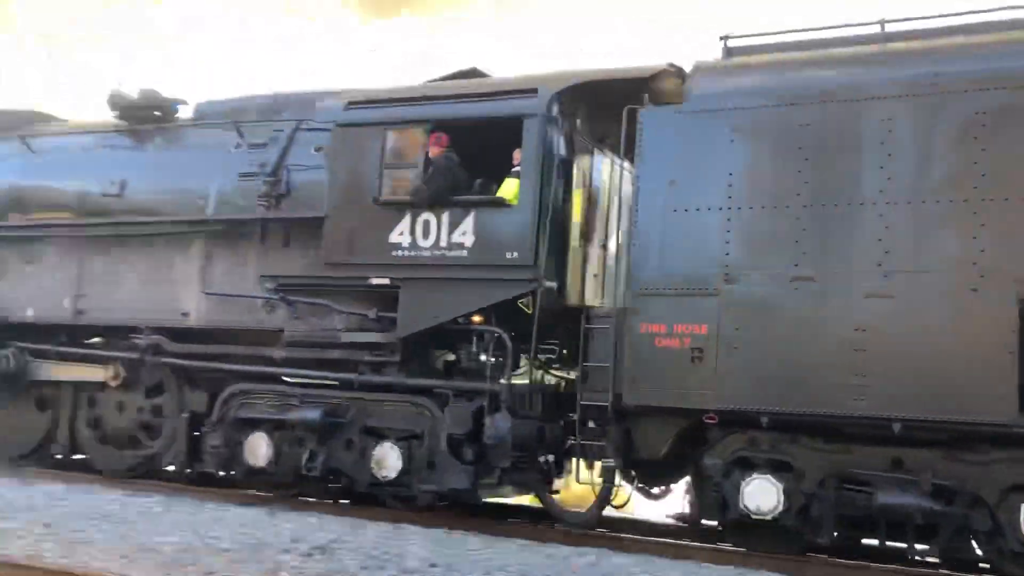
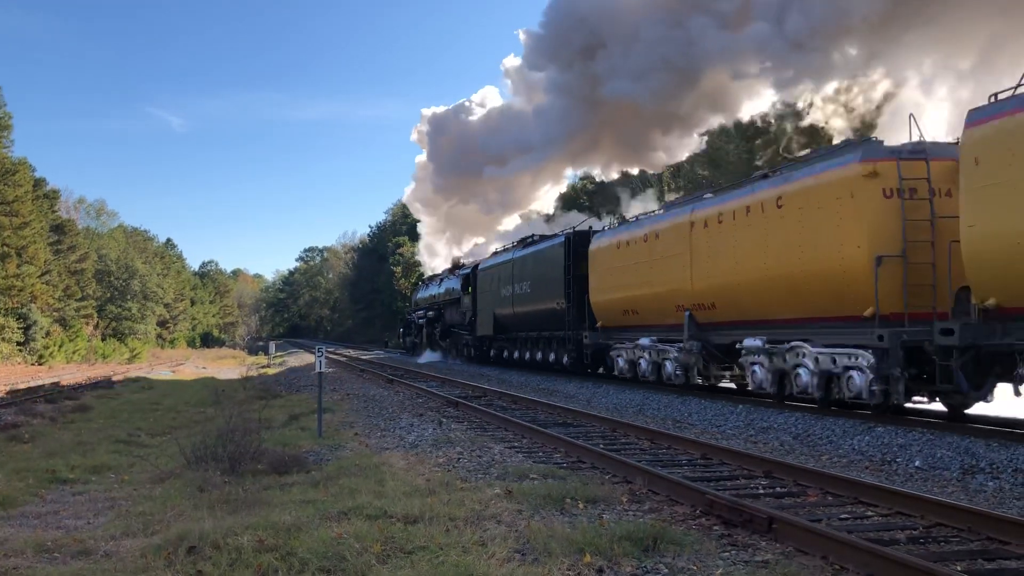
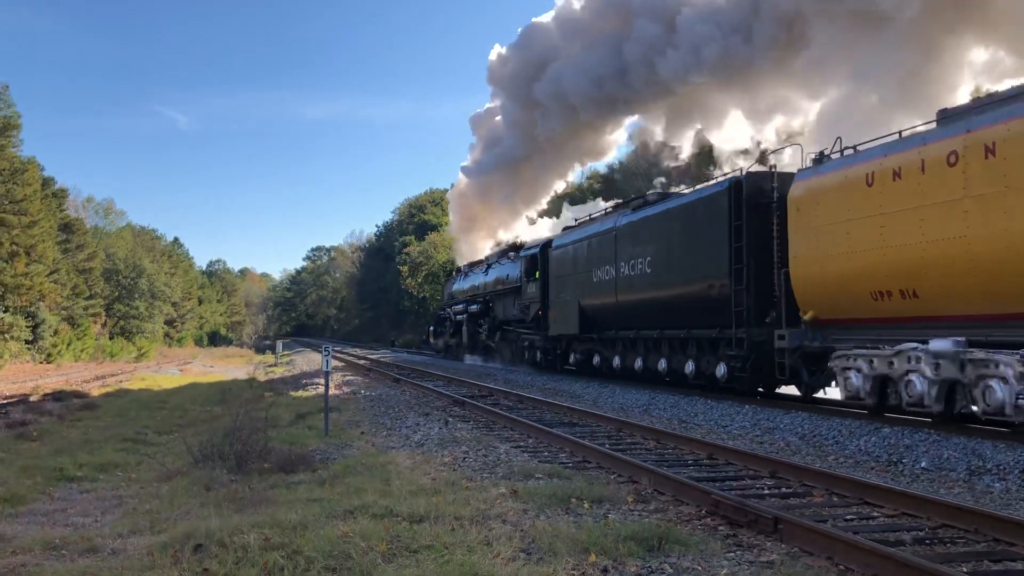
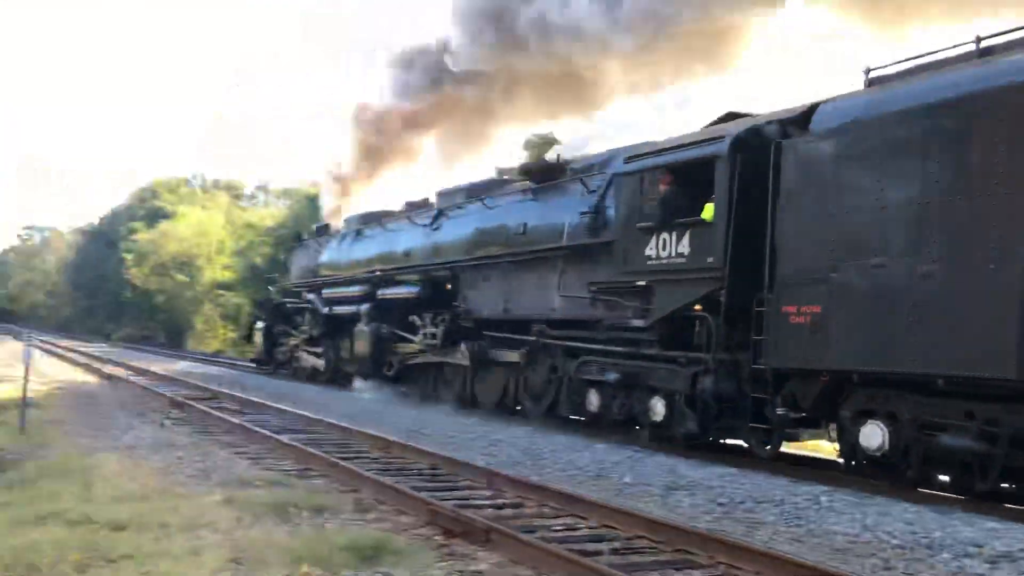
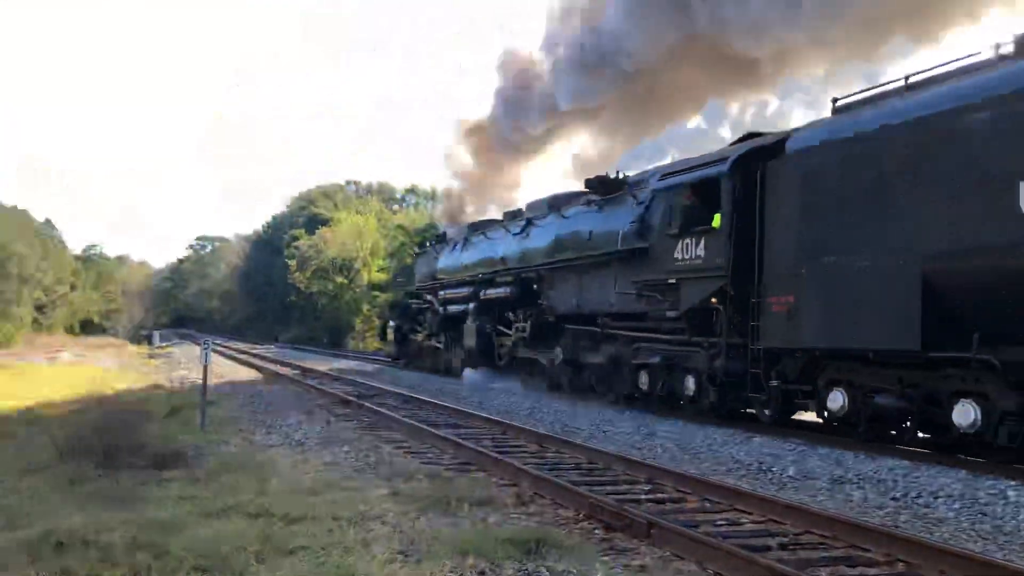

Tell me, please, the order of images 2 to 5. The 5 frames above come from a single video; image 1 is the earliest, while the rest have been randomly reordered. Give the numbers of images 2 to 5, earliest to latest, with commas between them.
4, 5, 3, 2
